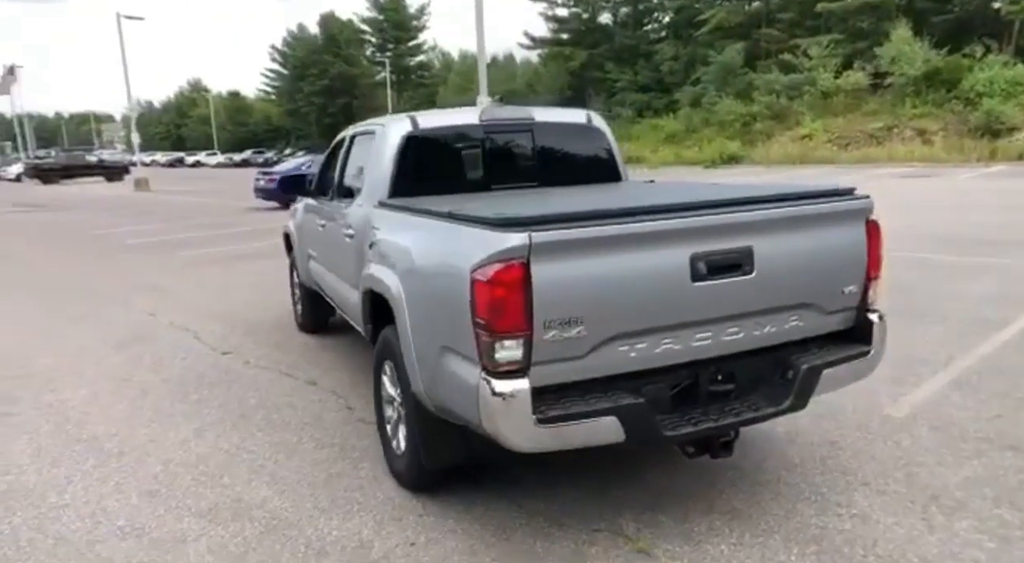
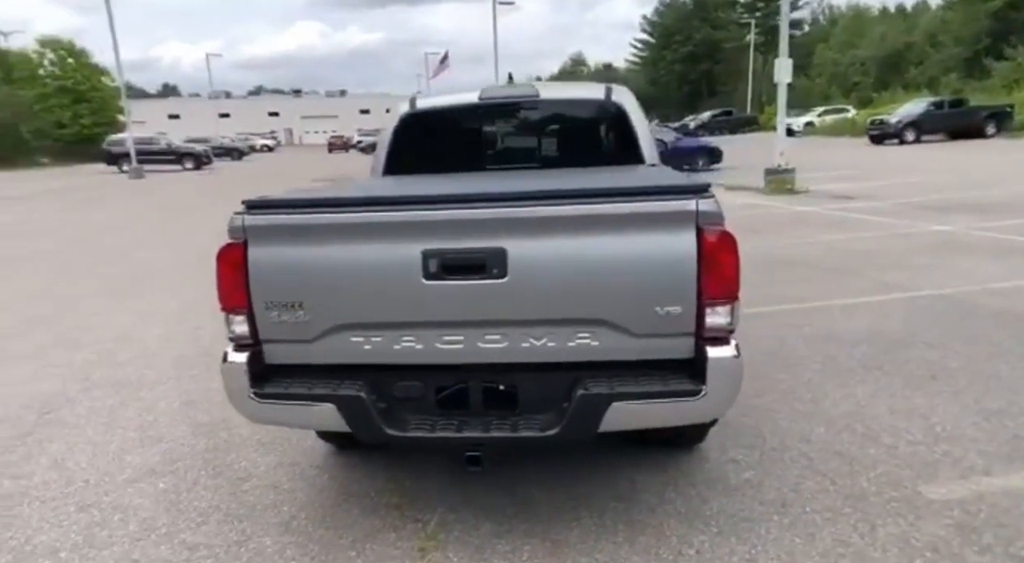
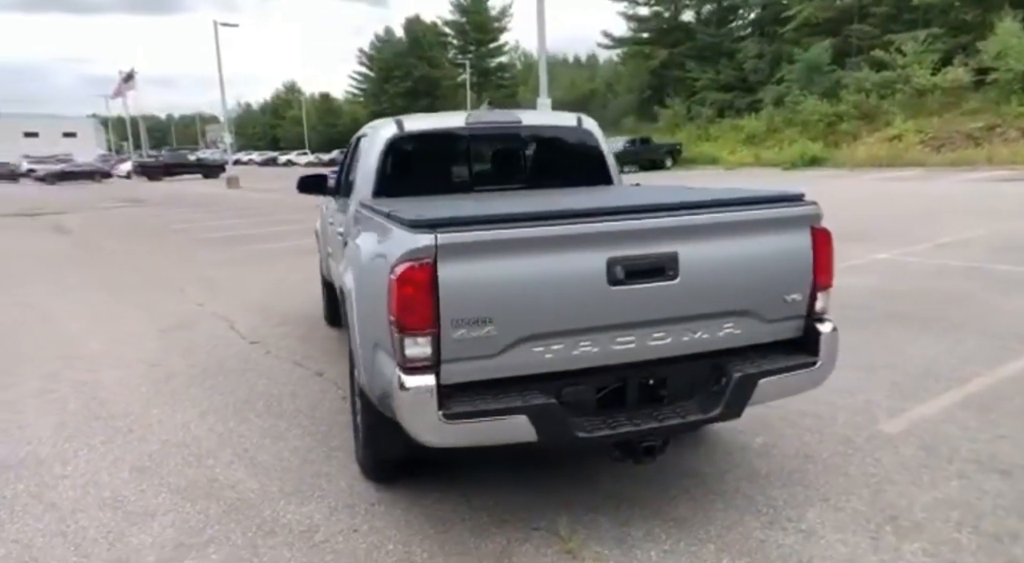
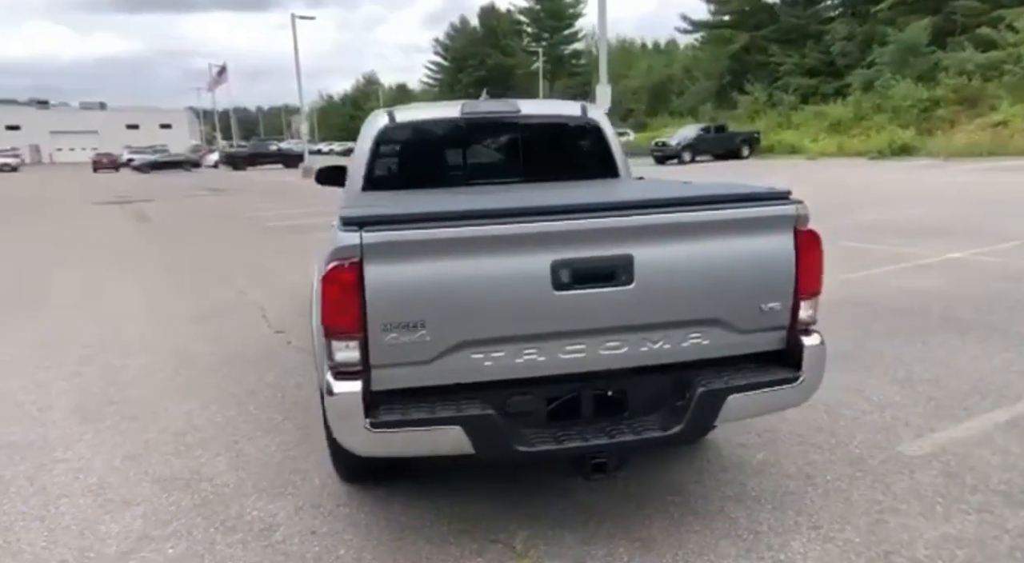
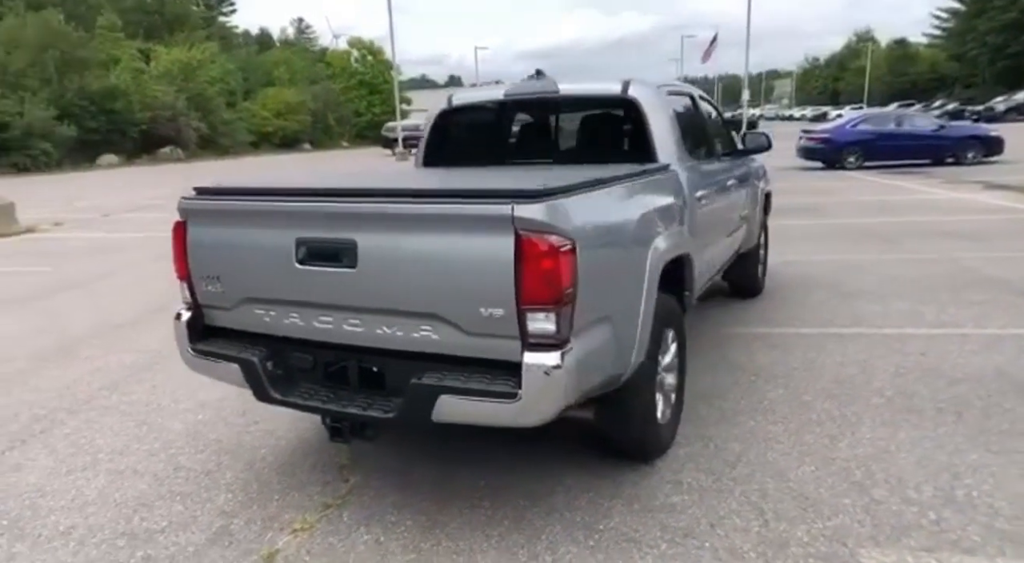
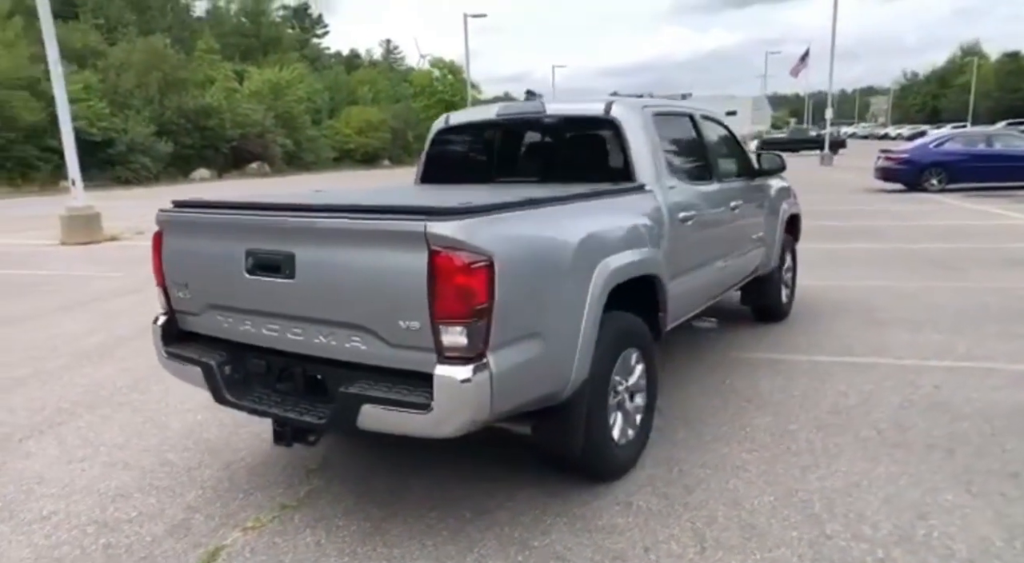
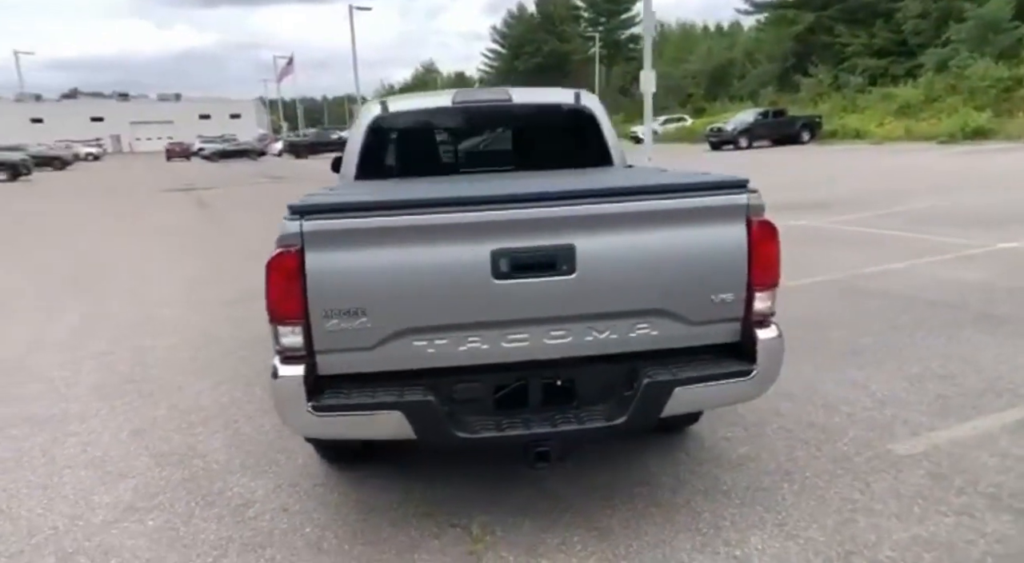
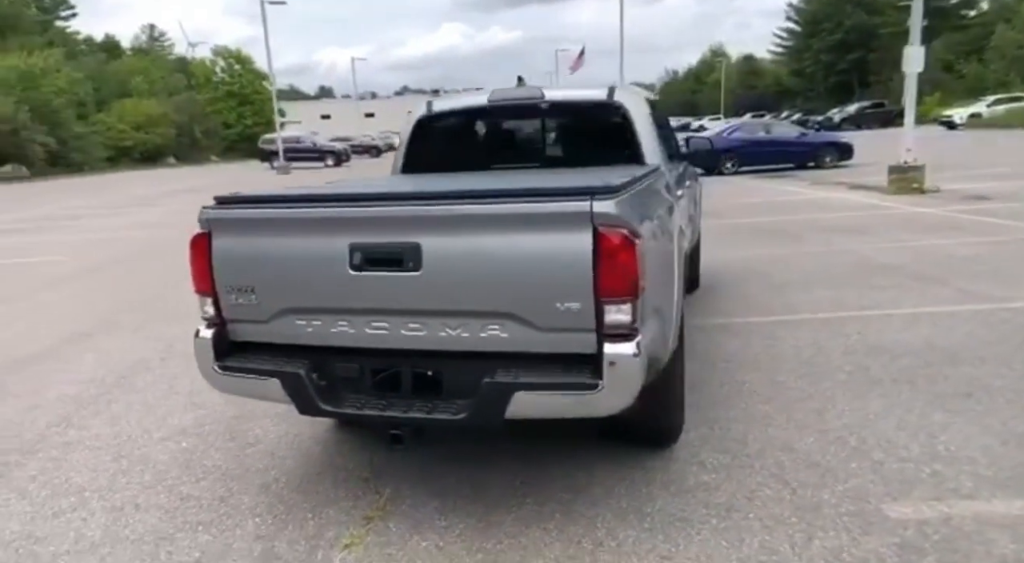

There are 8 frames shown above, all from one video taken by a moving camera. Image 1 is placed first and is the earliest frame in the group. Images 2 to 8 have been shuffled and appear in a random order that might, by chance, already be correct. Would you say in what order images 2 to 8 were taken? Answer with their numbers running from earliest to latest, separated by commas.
3, 4, 7, 2, 8, 5, 6
